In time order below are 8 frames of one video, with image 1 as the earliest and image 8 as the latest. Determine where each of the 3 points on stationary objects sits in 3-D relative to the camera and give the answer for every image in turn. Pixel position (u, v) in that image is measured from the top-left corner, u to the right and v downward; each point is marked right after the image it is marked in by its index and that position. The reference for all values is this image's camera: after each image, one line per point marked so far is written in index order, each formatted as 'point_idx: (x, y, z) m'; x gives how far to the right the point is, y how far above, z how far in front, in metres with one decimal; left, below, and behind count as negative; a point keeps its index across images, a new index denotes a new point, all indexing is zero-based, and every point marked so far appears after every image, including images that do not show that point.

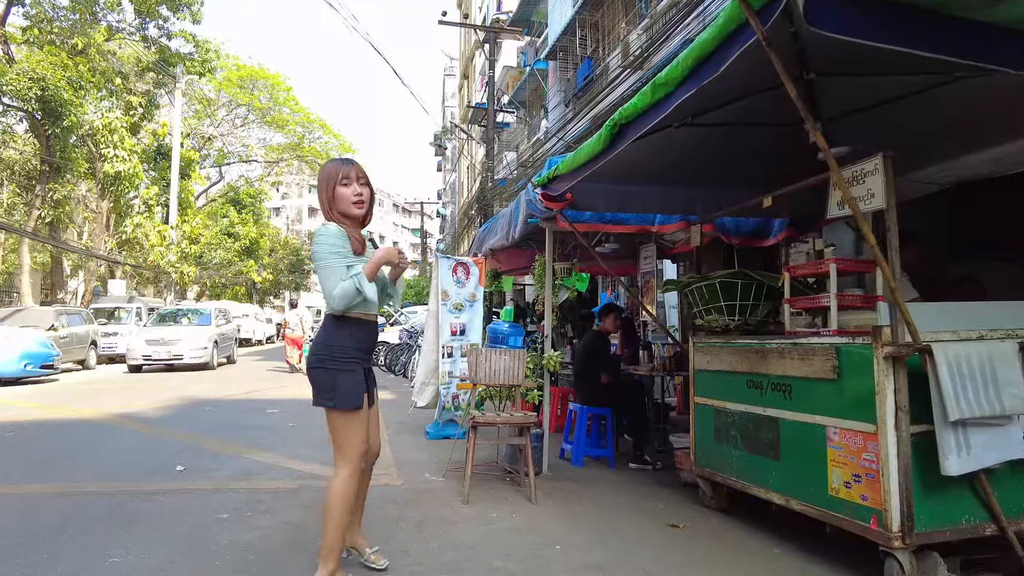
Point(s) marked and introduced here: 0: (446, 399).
0: (-0.7, -1.2, +6.7) m
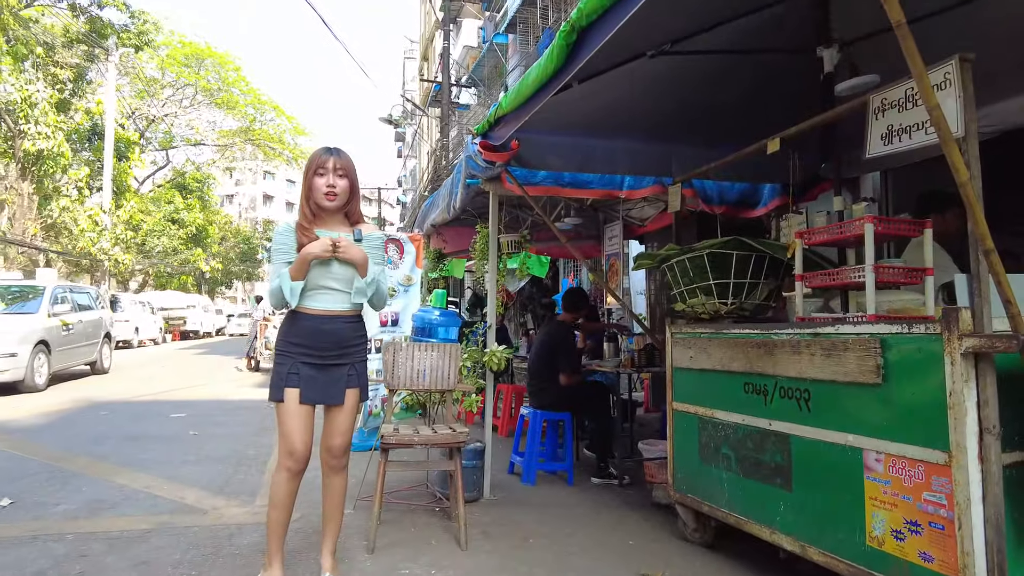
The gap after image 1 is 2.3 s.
0: (-1.2, -1.0, +5.6) m
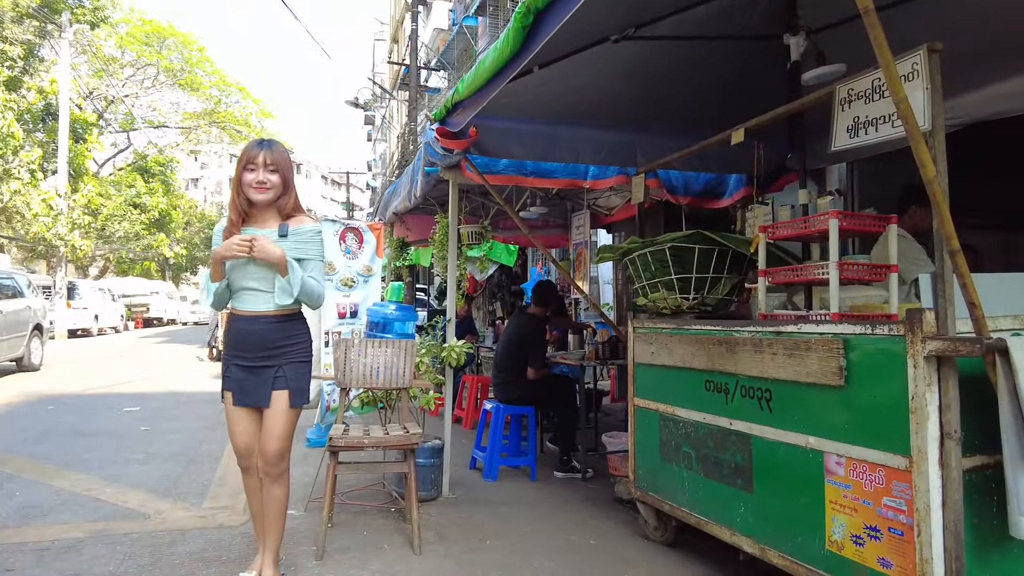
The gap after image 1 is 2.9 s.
0: (-1.5, -0.9, +5.5) m
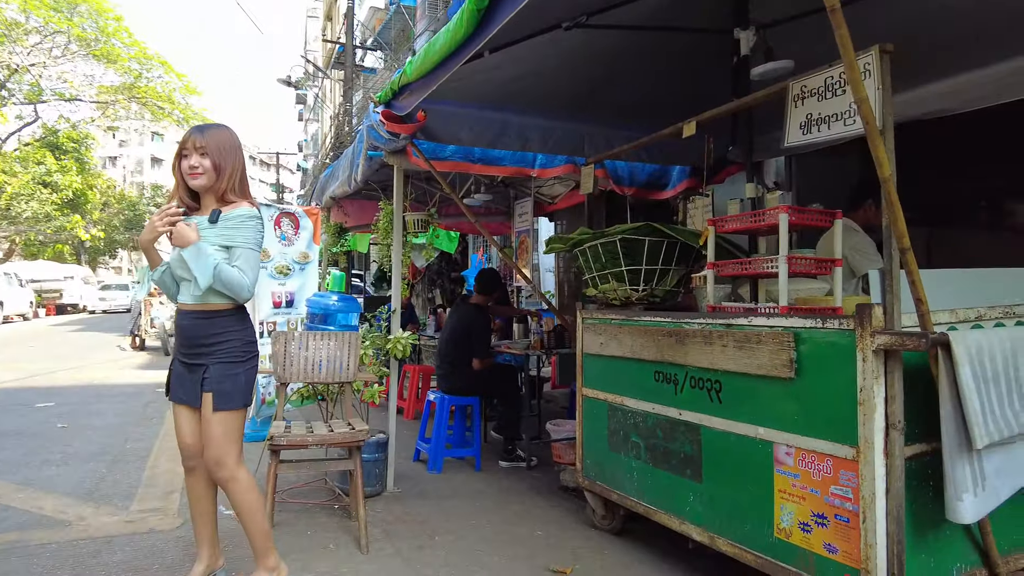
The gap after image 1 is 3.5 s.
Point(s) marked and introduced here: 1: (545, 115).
0: (-2.0, -0.8, +5.3) m
1: (+0.2, +1.1, +4.3) m
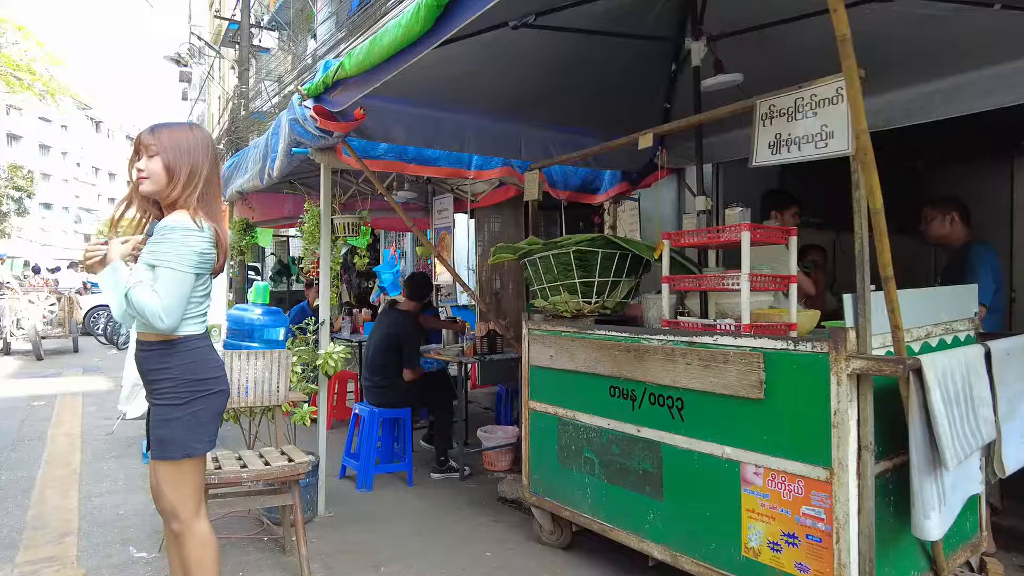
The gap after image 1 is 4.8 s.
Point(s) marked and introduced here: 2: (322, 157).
0: (-2.5, -0.9, +4.8) m
1: (-0.2, +1.1, +4.1) m
2: (-1.1, +0.7, +3.8) m
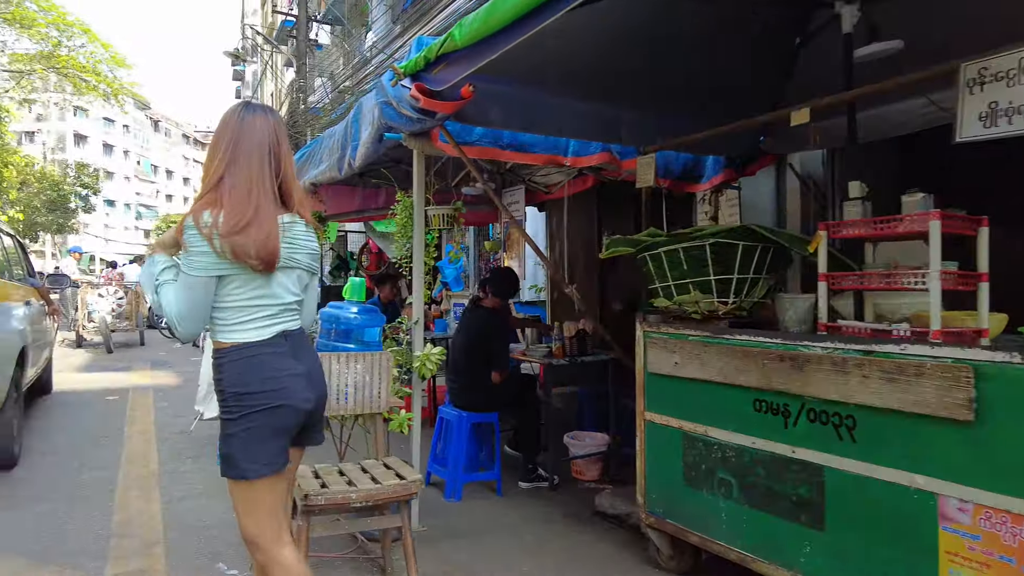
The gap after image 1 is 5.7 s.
0: (-1.8, -0.8, +4.6) m
1: (+0.4, +1.1, +3.8) m
2: (-0.5, +0.8, +3.5) m
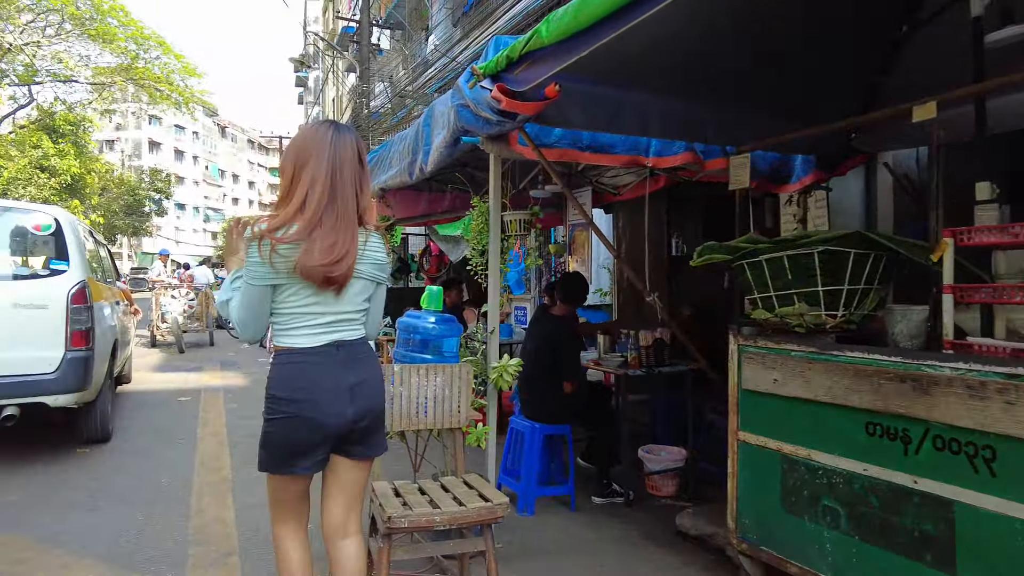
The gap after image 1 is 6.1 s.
0: (-1.3, -0.9, +4.6) m
1: (+0.8, +1.1, +3.6) m
2: (-0.1, +0.7, +3.4) m
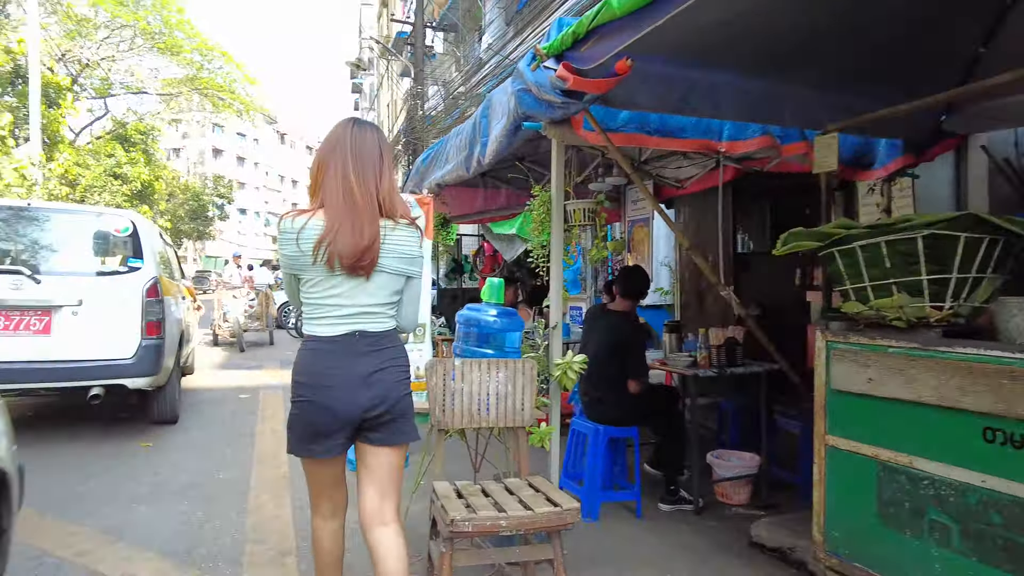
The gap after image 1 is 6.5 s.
0: (-0.9, -0.8, +4.5) m
1: (+1.2, +1.1, +3.3) m
2: (+0.2, +0.8, +3.2) m
